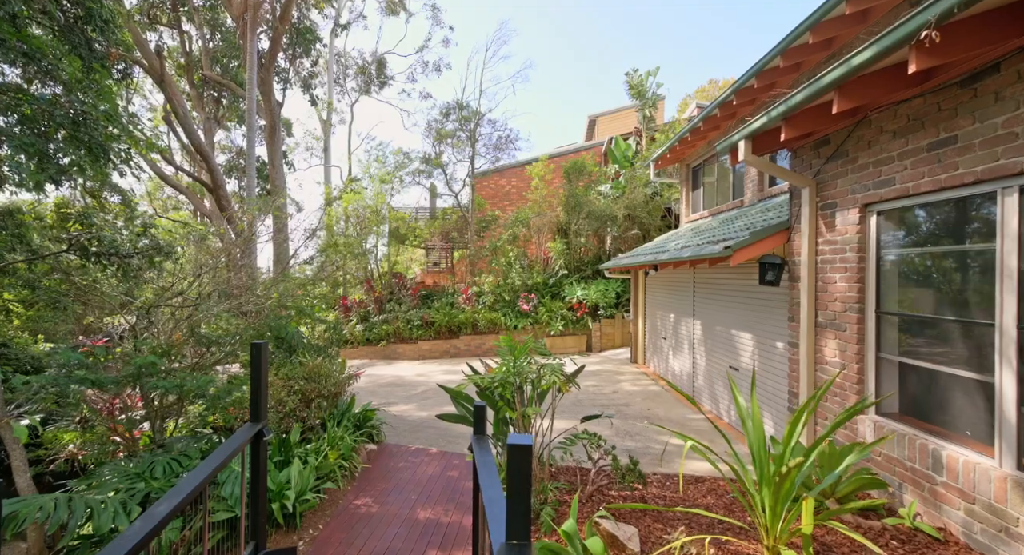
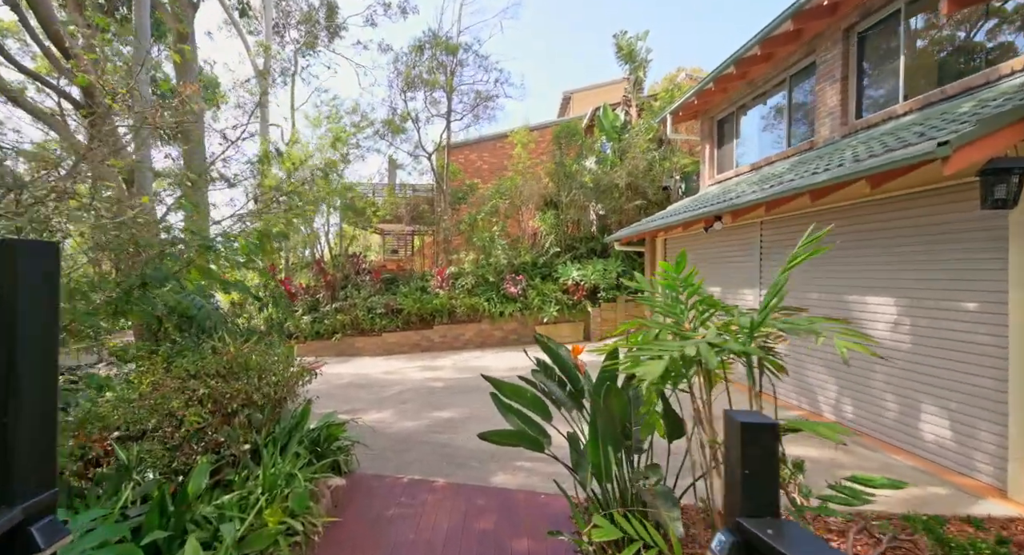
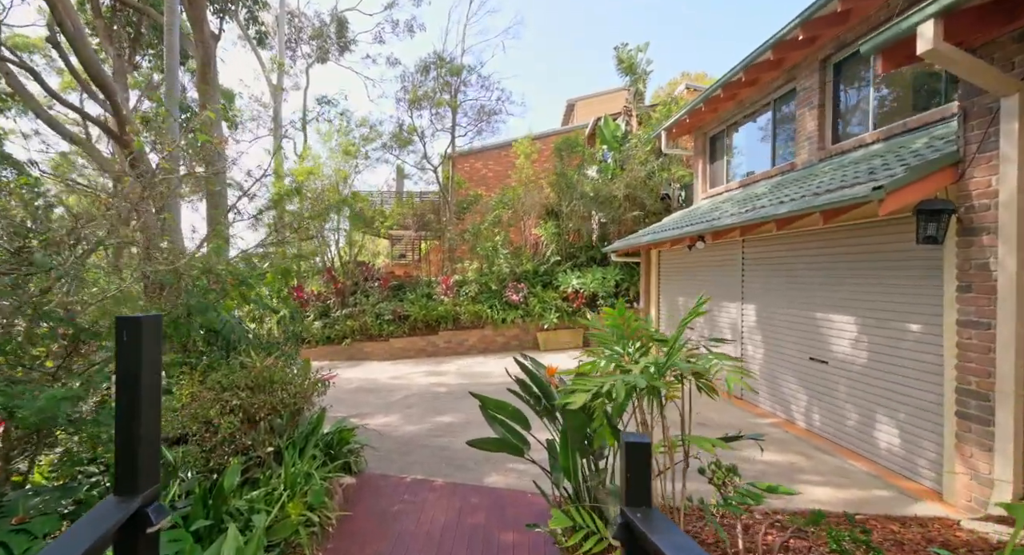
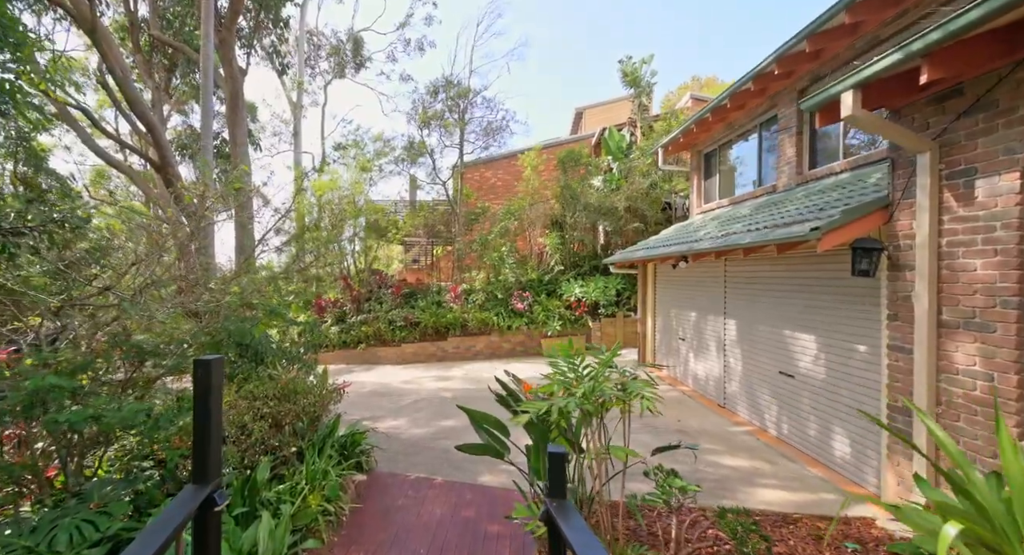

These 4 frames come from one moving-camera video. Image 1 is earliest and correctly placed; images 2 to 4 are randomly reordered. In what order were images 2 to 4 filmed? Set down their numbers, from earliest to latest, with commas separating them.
4, 3, 2
